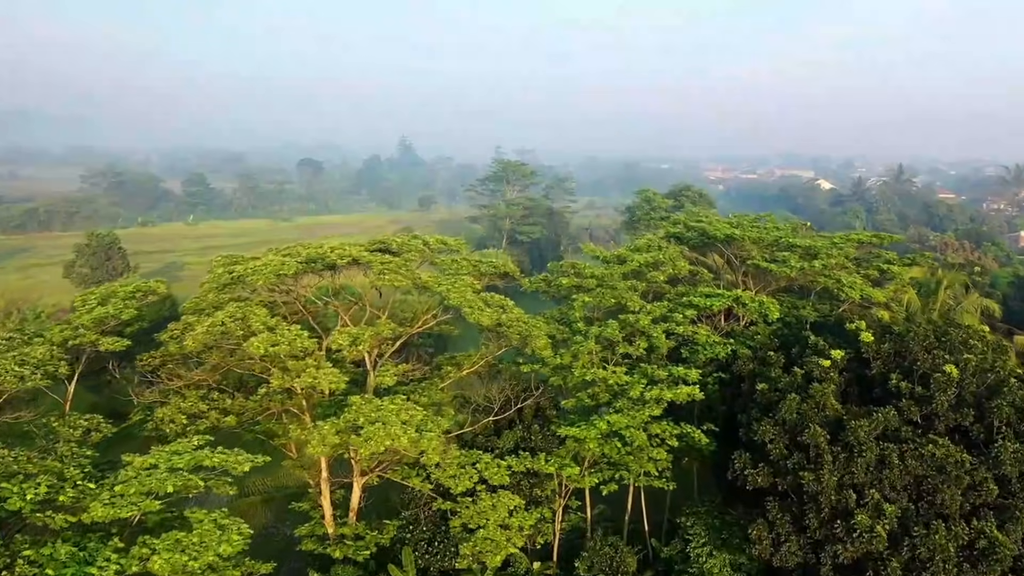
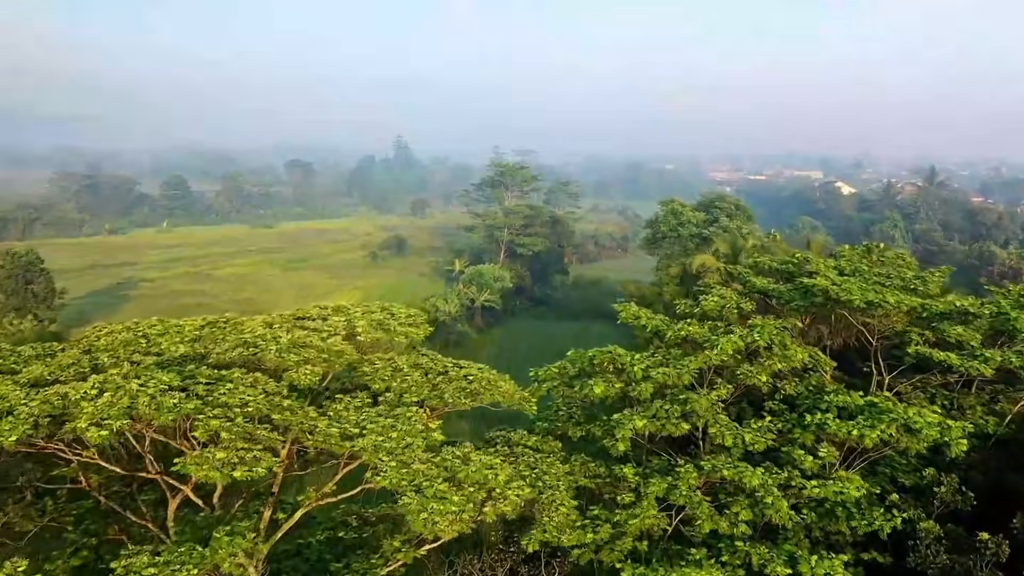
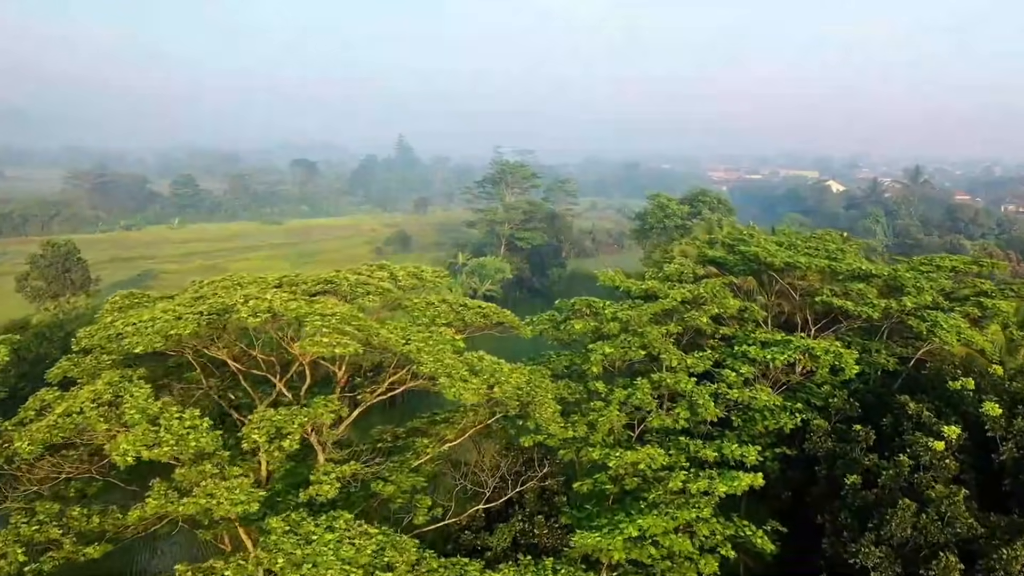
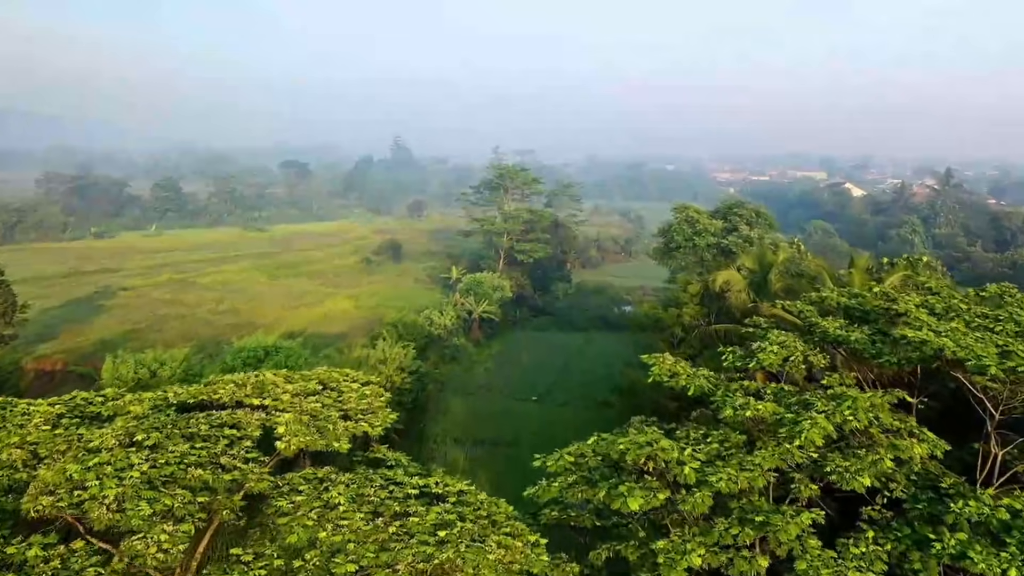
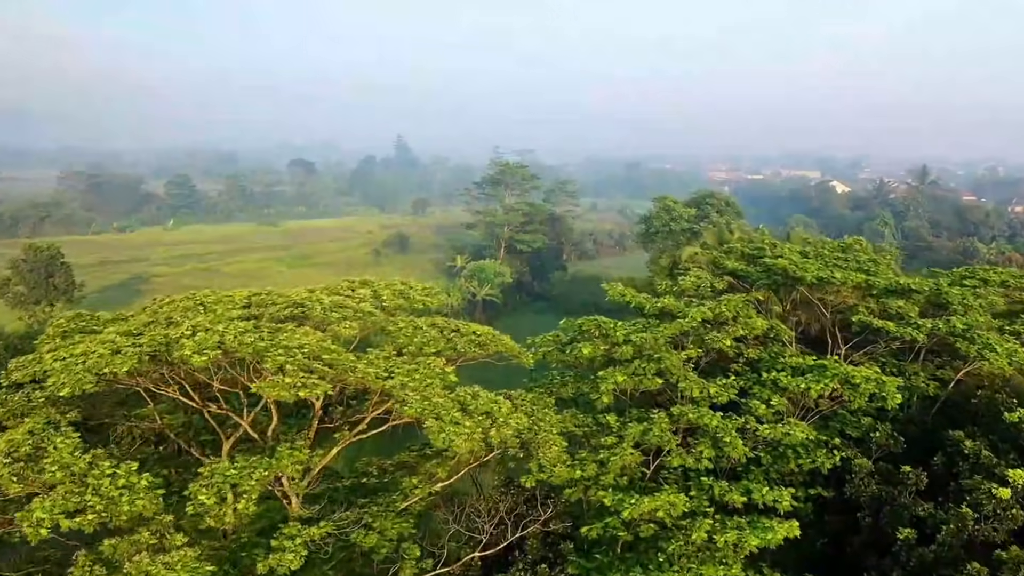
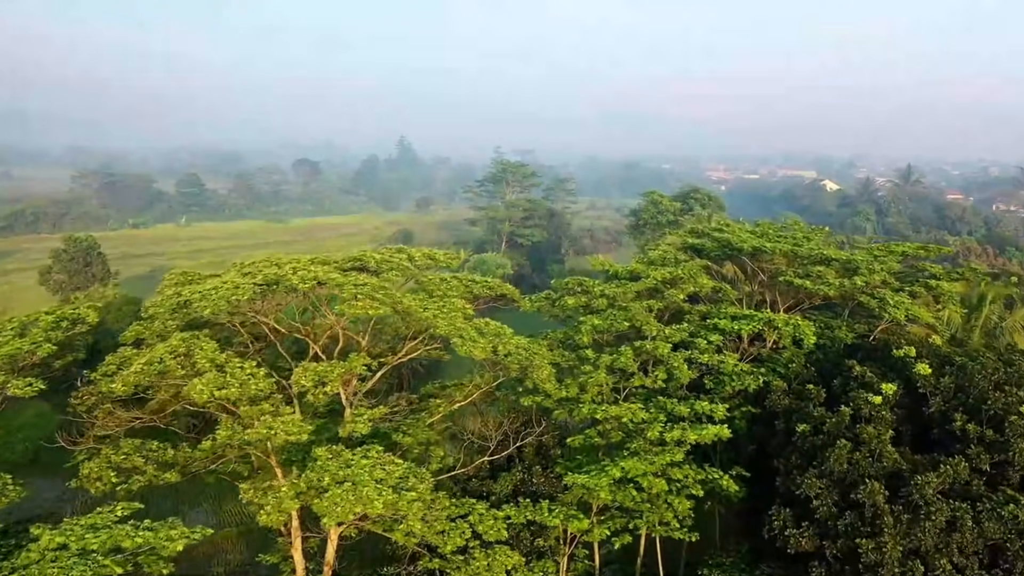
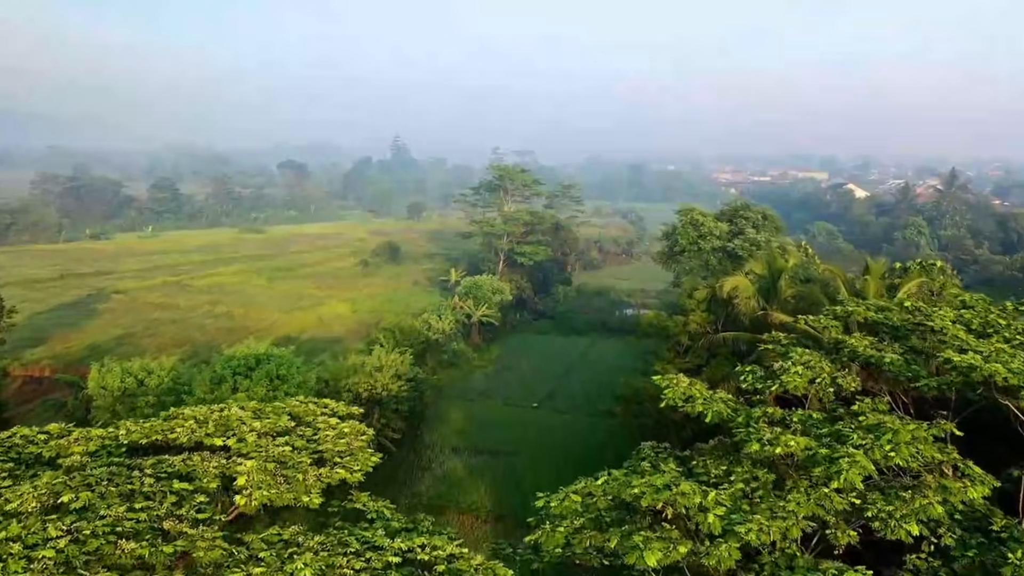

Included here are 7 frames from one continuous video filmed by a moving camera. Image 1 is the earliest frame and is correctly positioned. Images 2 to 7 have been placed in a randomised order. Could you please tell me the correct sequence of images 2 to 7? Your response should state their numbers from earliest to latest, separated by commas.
6, 3, 5, 2, 4, 7
